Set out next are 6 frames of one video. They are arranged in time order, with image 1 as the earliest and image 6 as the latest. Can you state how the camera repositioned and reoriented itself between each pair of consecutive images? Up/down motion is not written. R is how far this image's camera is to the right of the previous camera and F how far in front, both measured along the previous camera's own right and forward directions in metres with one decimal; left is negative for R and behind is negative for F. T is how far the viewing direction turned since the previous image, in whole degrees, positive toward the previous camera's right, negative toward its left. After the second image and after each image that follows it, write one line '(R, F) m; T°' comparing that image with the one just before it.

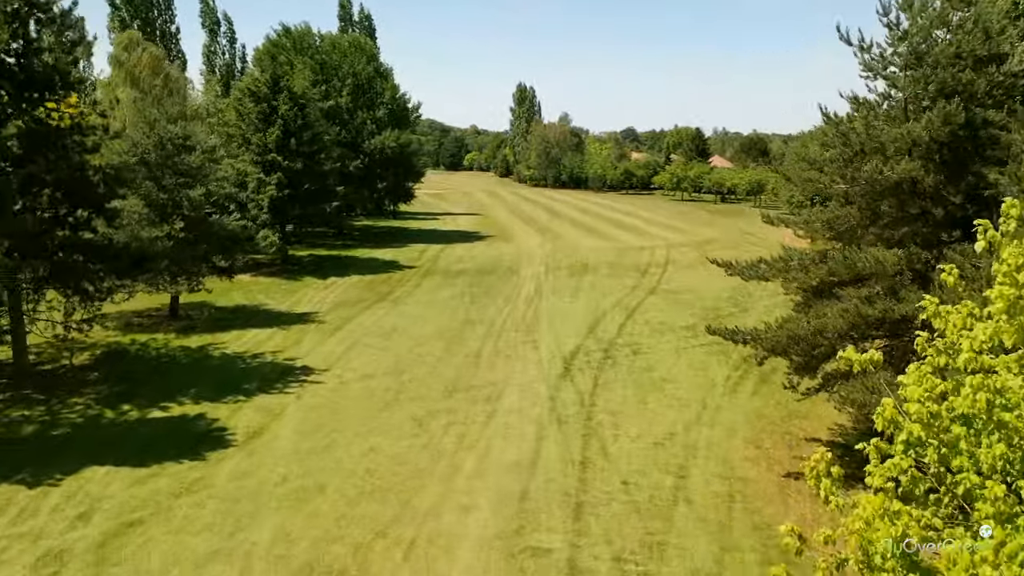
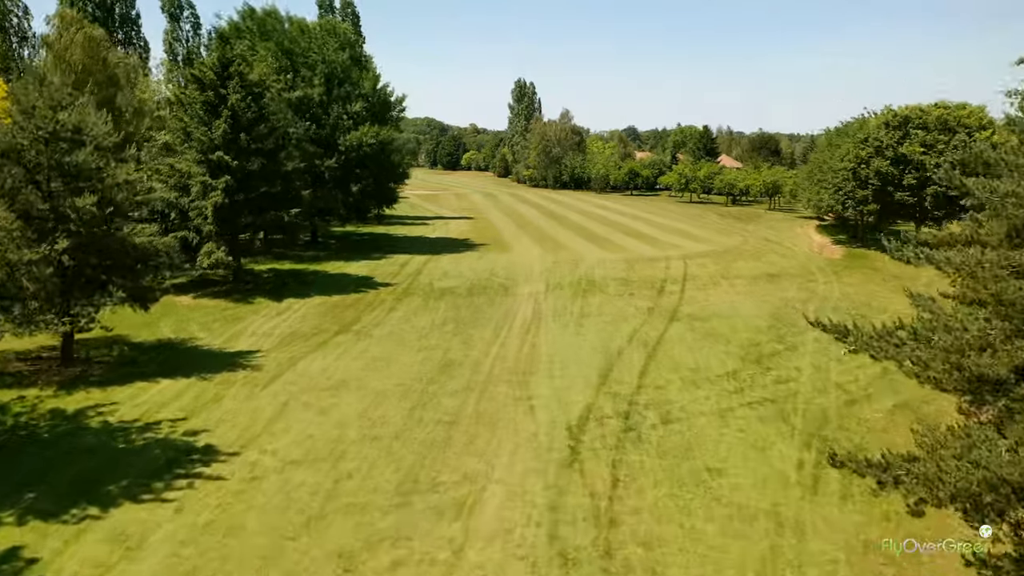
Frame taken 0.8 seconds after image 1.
(+0.2, +4.9) m; 0°
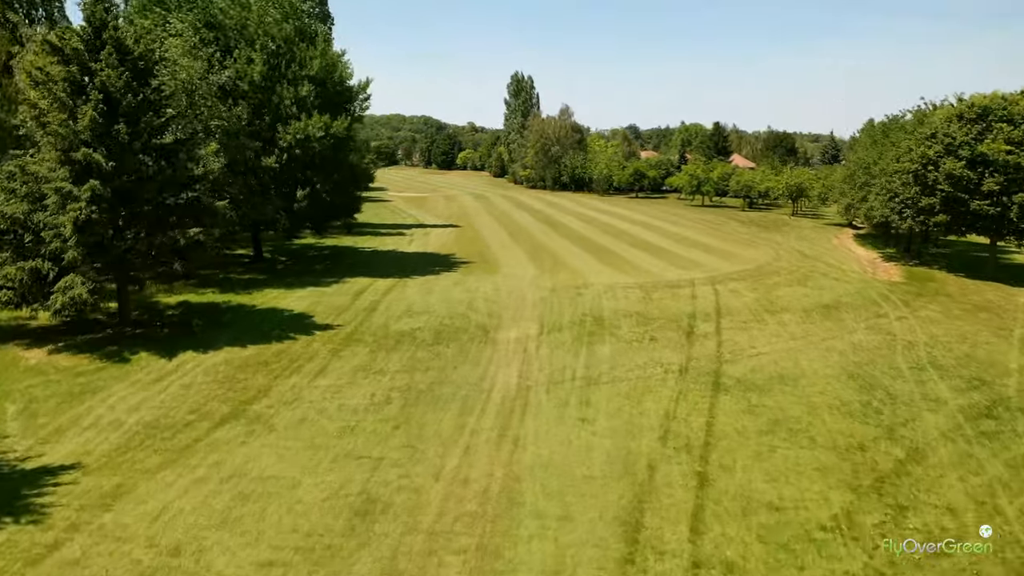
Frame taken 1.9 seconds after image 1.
(+0.5, +7.1) m; 0°
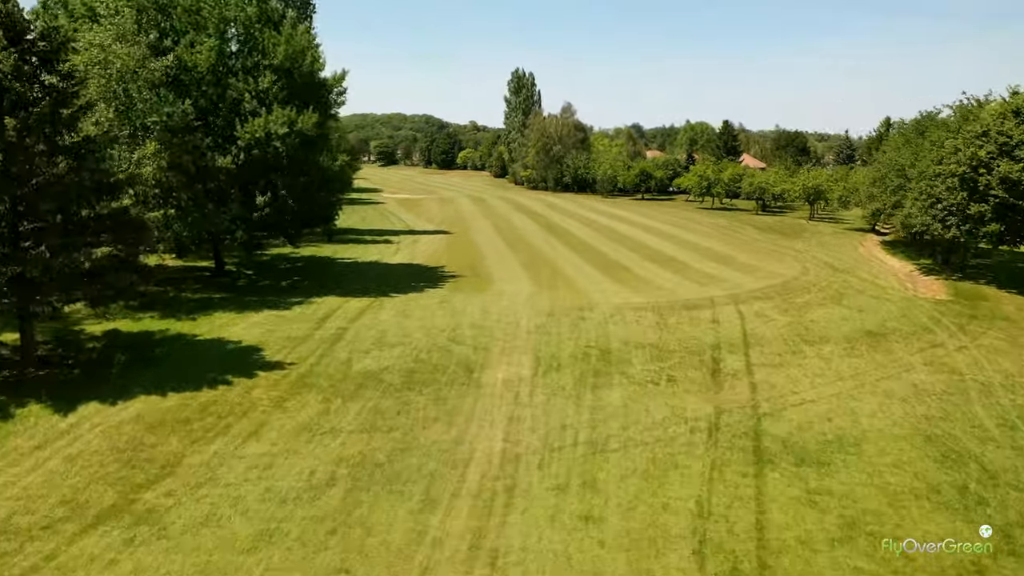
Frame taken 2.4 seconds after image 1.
(+0.3, +3.7) m; 0°
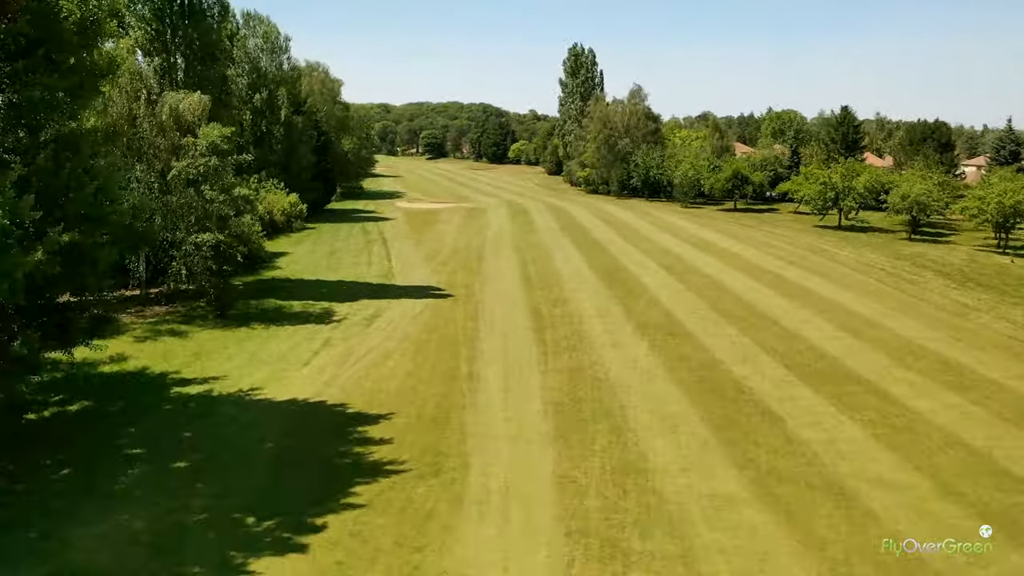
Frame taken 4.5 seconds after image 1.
(+0.9, +17.8) m; -4°
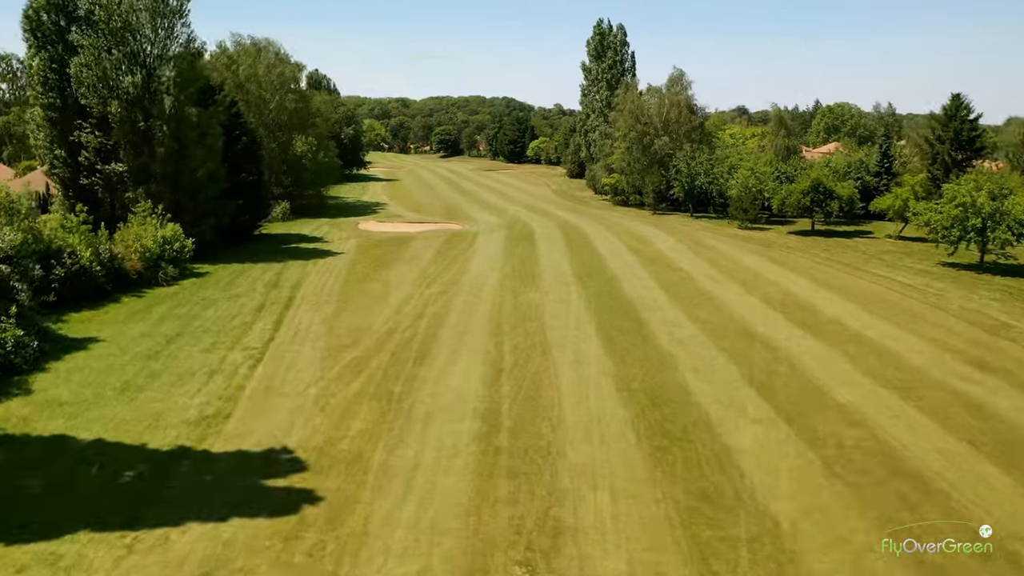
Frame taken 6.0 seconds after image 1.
(+1.5, +15.2) m; -2°
